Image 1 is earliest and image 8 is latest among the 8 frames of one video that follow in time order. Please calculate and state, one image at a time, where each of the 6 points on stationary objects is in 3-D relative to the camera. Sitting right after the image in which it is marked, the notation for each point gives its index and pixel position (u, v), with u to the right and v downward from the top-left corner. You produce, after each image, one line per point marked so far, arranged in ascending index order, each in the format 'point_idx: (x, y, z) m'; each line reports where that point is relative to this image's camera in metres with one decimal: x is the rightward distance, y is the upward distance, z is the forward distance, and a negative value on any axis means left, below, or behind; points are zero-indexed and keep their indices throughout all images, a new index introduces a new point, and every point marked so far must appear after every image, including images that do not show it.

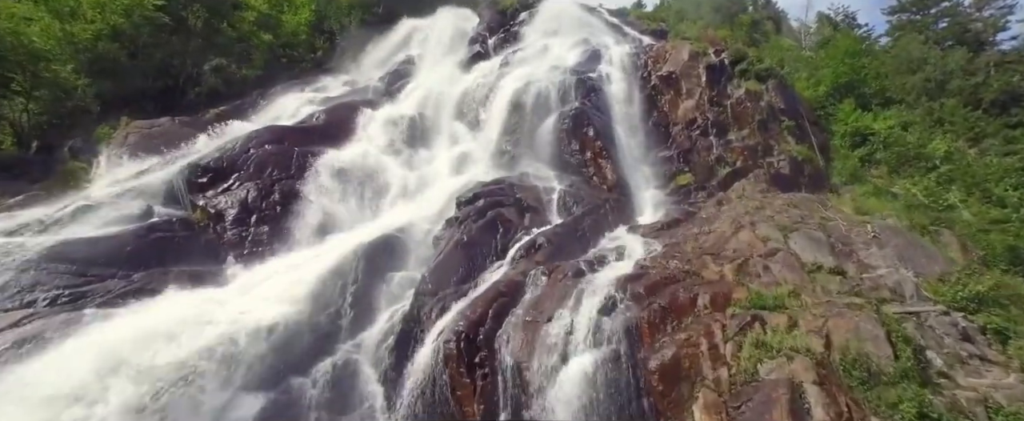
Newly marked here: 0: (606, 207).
0: (+3.4, +0.1, +17.8) m
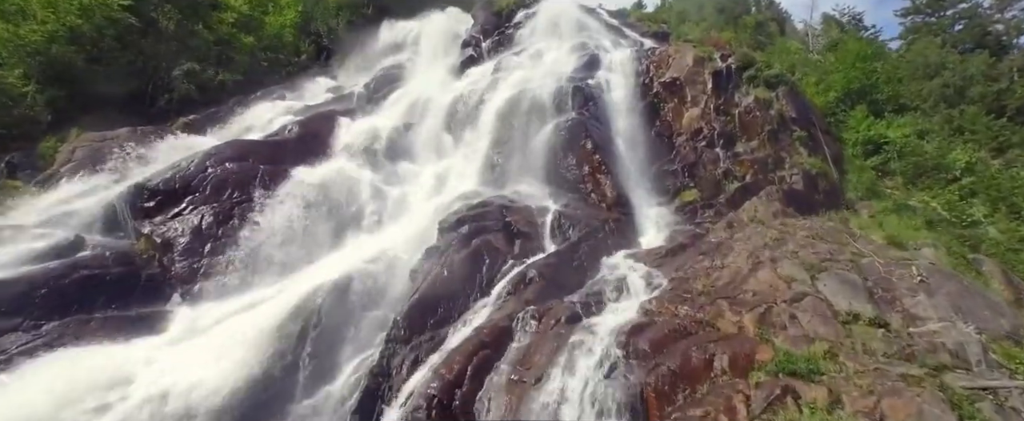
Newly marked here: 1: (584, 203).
0: (+3.0, -0.6, +16.2) m
1: (+2.6, +0.3, +17.8) m
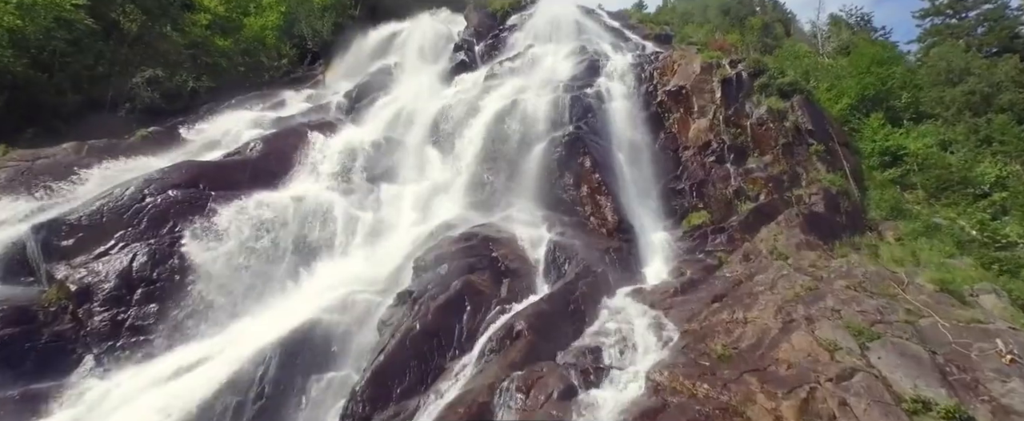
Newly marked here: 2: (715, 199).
0: (+2.7, -1.5, +14.4) m
1: (+2.3, -0.6, +15.9) m
2: (+7.6, +0.4, +18.3) m
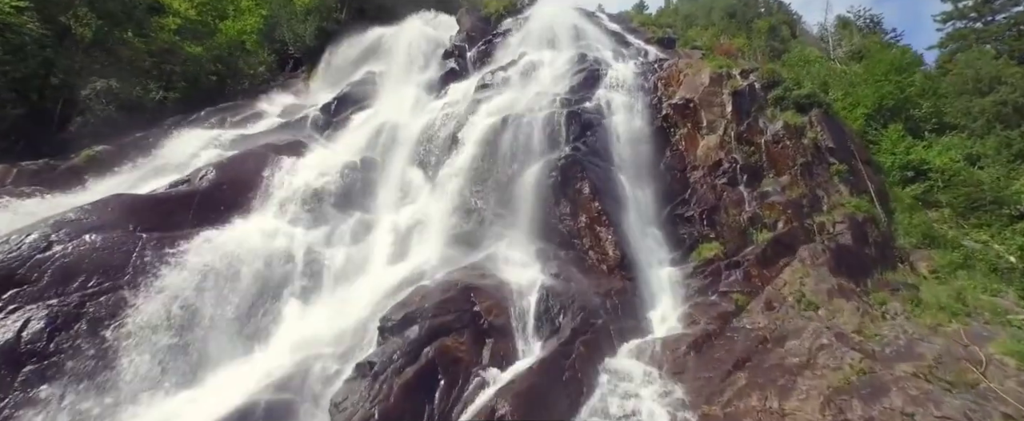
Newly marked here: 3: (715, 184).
0: (+2.3, -2.5, +12.4) m
1: (+1.9, -1.6, +14.0) m
2: (+7.3, -0.6, +16.4) m
3: (+7.3, +1.0, +17.8) m
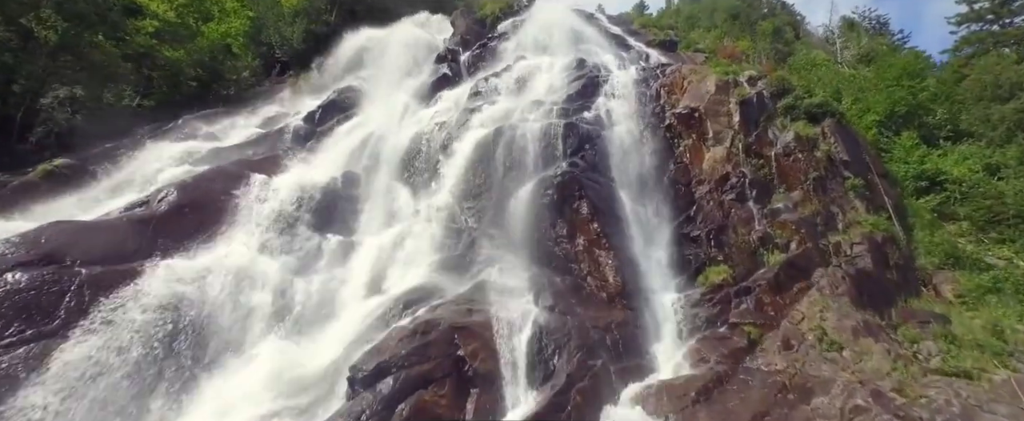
0: (+2.1, -3.1, +11.3) m
1: (+1.7, -2.2, +12.8) m
2: (+7.0, -1.2, +15.2) m
3: (+7.1, +0.3, +16.6) m
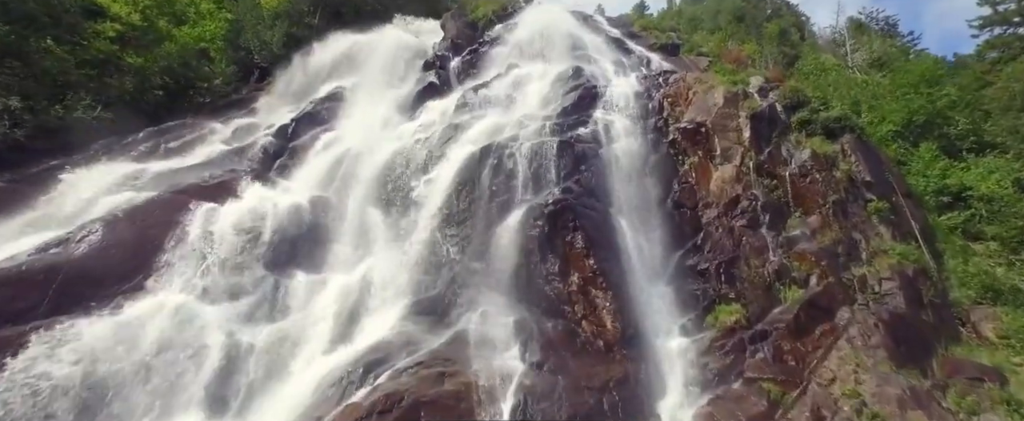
0: (+1.7, -4.0, +9.6) m
1: (+1.3, -3.1, +11.2) m
2: (+6.6, -2.0, +13.6) m
3: (+6.7, -0.5, +15.0) m
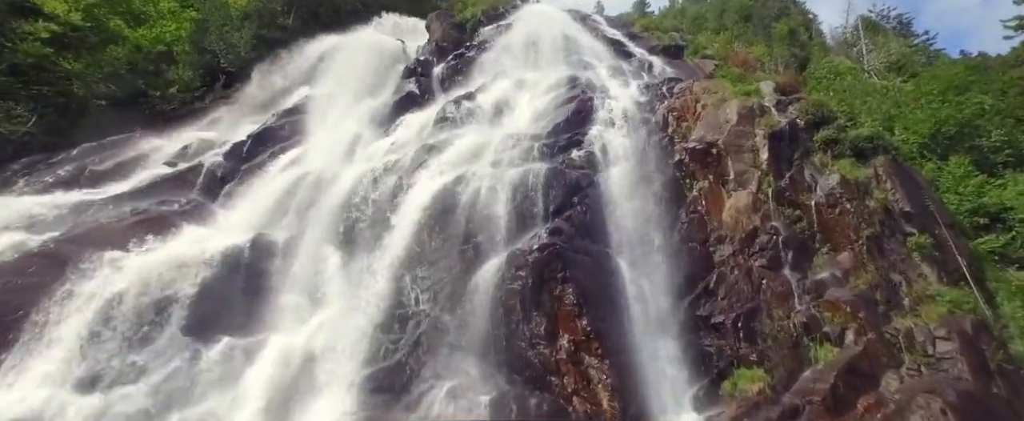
0: (+1.2, -5.0, +7.4) m
1: (+0.8, -4.2, +9.0) m
2: (+6.1, -3.1, +11.4) m
3: (+6.2, -1.5, +12.8) m
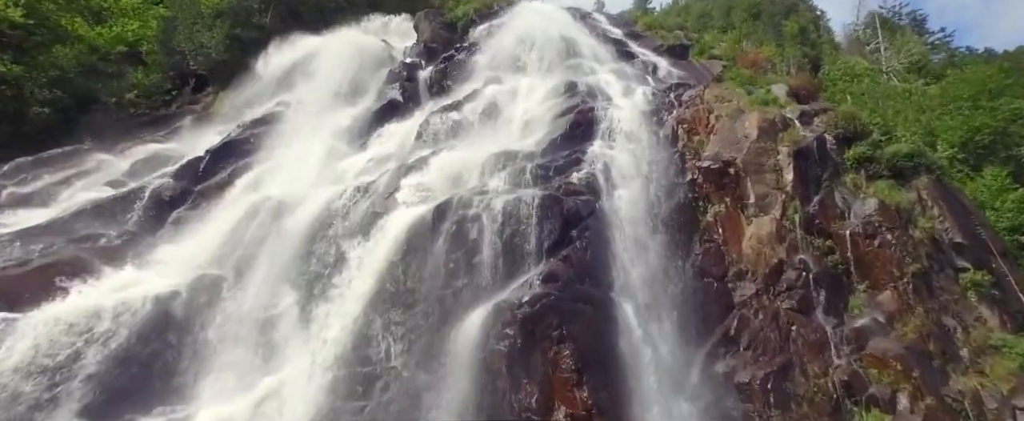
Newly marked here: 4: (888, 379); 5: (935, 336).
0: (+1.0, -5.9, +5.6) m
1: (+0.5, -5.0, +7.1) m
2: (+5.9, -3.8, +9.6) m
3: (+5.9, -2.3, +10.9) m
4: (+7.4, -3.4, +9.6) m
5: (+8.9, -2.7, +10.4) m
